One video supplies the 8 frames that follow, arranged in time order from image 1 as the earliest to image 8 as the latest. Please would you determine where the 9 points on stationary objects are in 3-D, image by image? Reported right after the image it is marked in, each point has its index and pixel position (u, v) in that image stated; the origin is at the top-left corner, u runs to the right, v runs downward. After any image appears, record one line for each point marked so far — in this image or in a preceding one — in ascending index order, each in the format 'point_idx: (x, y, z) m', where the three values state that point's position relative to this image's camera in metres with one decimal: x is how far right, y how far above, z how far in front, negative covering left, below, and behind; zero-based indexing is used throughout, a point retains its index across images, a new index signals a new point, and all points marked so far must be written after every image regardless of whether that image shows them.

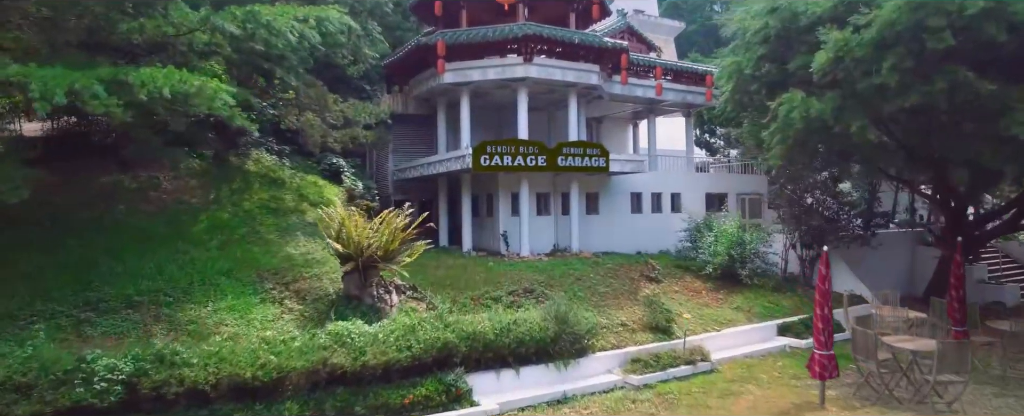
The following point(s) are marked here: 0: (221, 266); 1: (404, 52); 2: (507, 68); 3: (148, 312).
0: (-5.9, -1.2, +12.8) m
1: (-3.1, +4.5, +18.1) m
2: (-0.1, +3.8, +17.1) m
3: (-6.2, -1.8, +10.8) m
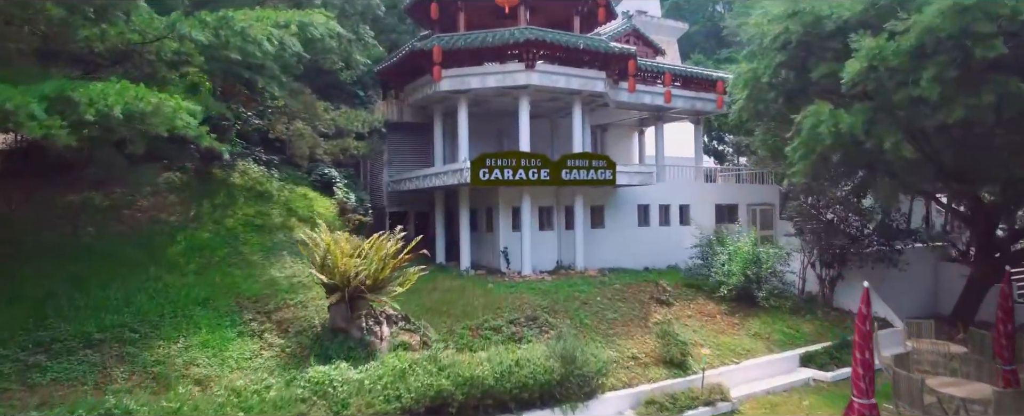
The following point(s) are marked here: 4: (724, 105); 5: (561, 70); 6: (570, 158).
0: (-5.9, -1.6, +11.8) m
1: (-3.1, +4.1, +17.0) m
2: (-0.1, +3.4, +16.0) m
3: (-6.2, -2.2, +9.7) m
4: (+6.8, +3.3, +20.2) m
5: (+1.3, +3.6, +16.3) m
6: (+1.5, +1.3, +16.2) m
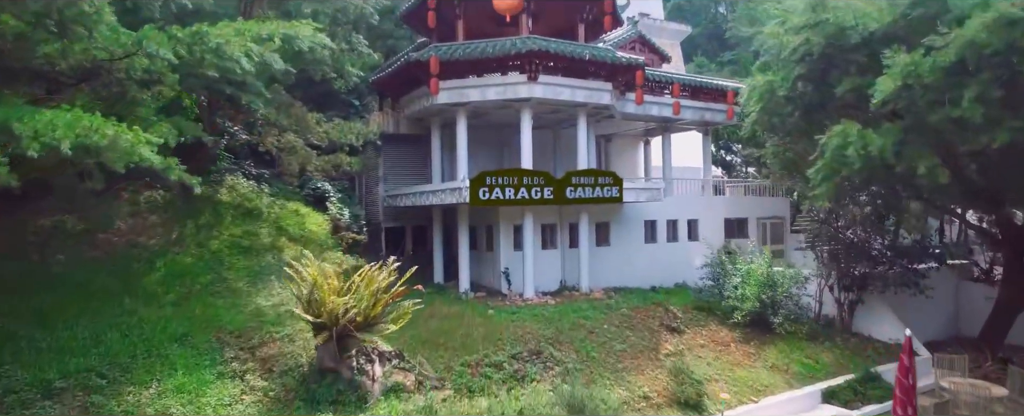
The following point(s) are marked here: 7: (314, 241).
0: (-5.9, -2.1, +10.9) m
1: (-3.1, +3.6, +16.1) m
2: (-0.1, +2.9, +15.1) m
3: (-6.1, -2.7, +8.8) m
4: (+6.8, +2.8, +19.3) m
5: (+1.3, +3.1, +15.4) m
6: (+1.5, +0.8, +15.3) m
7: (-5.1, -0.8, +16.3) m
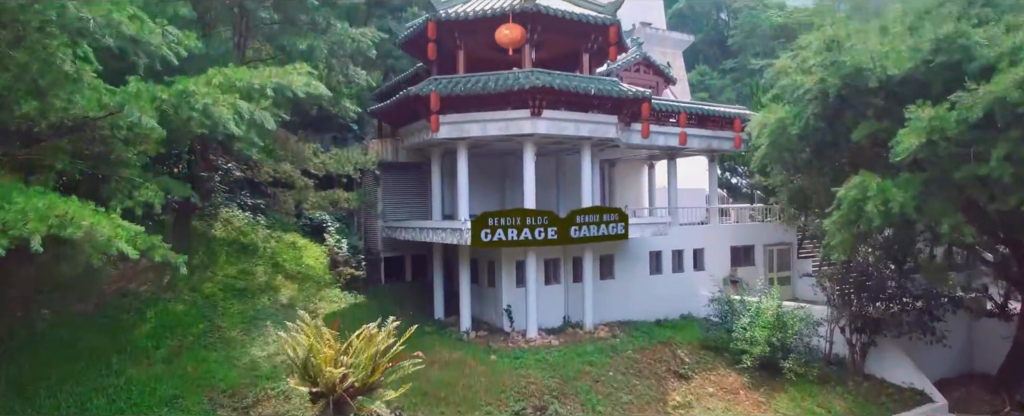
0: (-5.8, -3.0, +10.4) m
1: (-3.0, +2.7, +15.6) m
2: (0.0, +2.0, +14.6) m
3: (-6.1, -3.7, +8.4) m
4: (+6.8, +1.9, +18.8) m
5: (+1.4, +2.2, +15.0) m
6: (+1.6, -0.1, +14.8) m
7: (-5.1, -1.8, +15.8) m
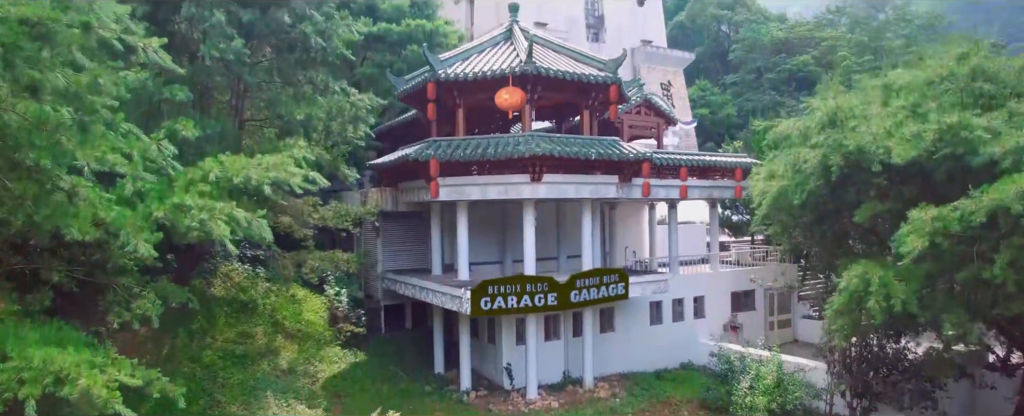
0: (-5.8, -4.6, +10.4) m
1: (-3.0, +1.2, +15.6) m
2: (0.0, +0.5, +14.6) m
3: (-6.1, -5.2, +8.4) m
4: (+6.8, +0.5, +18.8) m
5: (+1.4, +0.7, +14.9) m
6: (+1.6, -1.6, +14.8) m
7: (-5.1, -3.3, +15.8) m
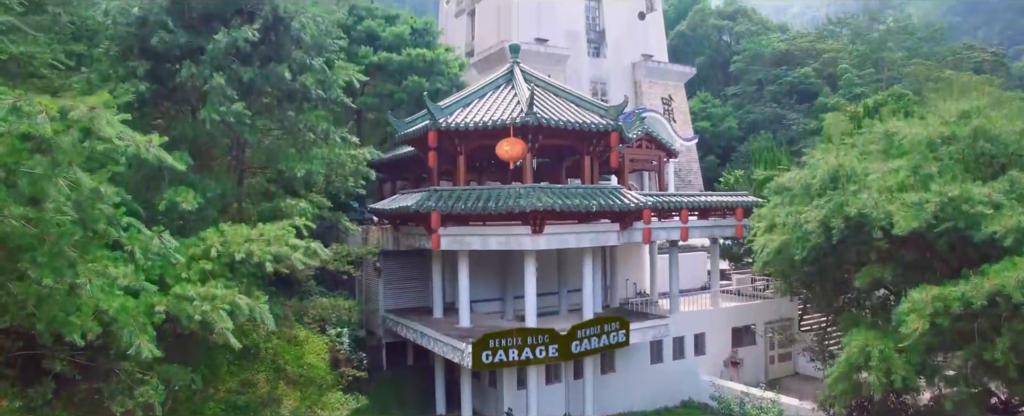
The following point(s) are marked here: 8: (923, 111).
0: (-5.8, -5.8, +10.5) m
1: (-3.0, 0.0, +15.6) m
2: (0.0, -0.7, +14.6) m
3: (-6.0, -6.5, +8.4) m
4: (+6.9, -0.7, +18.8) m
5: (+1.4, -0.5, +14.9) m
6: (+1.6, -2.8, +14.8) m
7: (-5.0, -4.4, +15.8) m
8: (+9.9, +2.3, +15.1) m
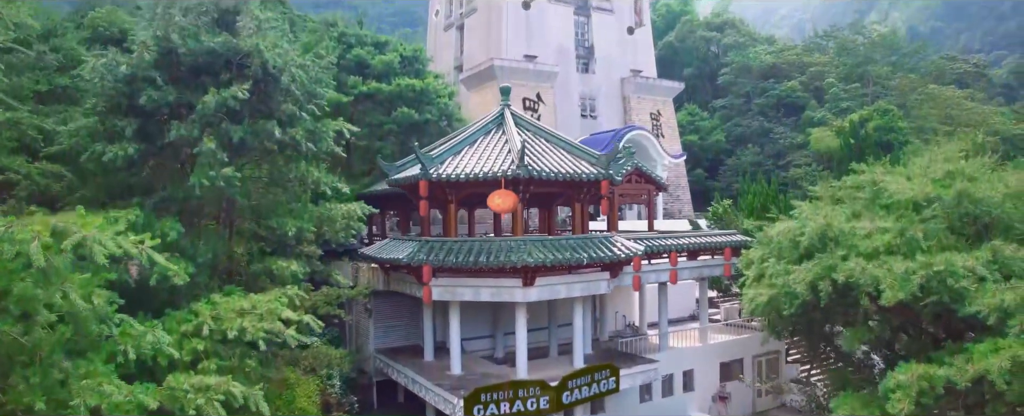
0: (-5.9, -7.1, +10.5) m
1: (-3.2, -1.2, +15.6) m
2: (-0.2, -1.9, +14.6) m
3: (-6.1, -7.8, +8.4) m
4: (+6.6, -1.9, +18.9) m
5: (+1.2, -1.7, +15.0) m
6: (+1.4, -4.0, +14.9) m
7: (-5.2, -5.7, +15.8) m
8: (+9.7, +1.1, +15.3) m
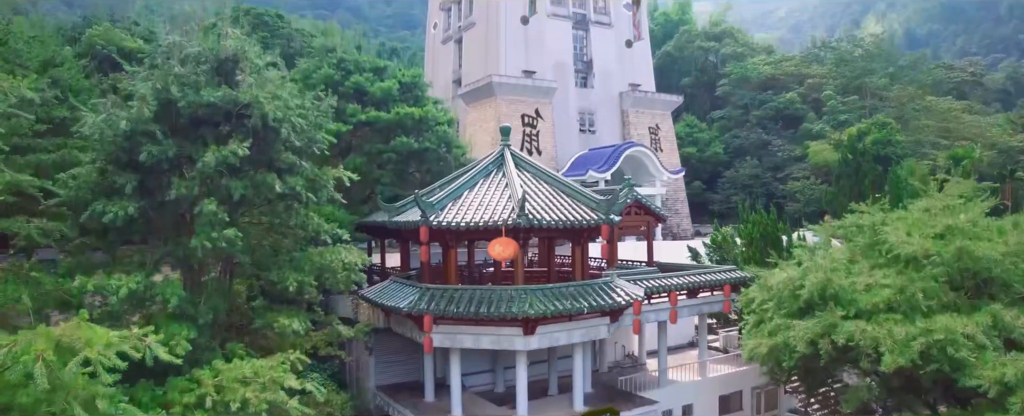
0: (-5.8, -8.3, +10.5) m
1: (-3.2, -2.3, +15.6) m
2: (-0.2, -3.0, +14.7) m
3: (-6.1, -8.9, +8.5) m
4: (+6.6, -2.9, +19.0) m
5: (+1.2, -2.8, +15.0) m
6: (+1.4, -5.2, +15.0) m
7: (-5.2, -6.8, +15.9) m
8: (+9.7, 0.0, +15.3) m
